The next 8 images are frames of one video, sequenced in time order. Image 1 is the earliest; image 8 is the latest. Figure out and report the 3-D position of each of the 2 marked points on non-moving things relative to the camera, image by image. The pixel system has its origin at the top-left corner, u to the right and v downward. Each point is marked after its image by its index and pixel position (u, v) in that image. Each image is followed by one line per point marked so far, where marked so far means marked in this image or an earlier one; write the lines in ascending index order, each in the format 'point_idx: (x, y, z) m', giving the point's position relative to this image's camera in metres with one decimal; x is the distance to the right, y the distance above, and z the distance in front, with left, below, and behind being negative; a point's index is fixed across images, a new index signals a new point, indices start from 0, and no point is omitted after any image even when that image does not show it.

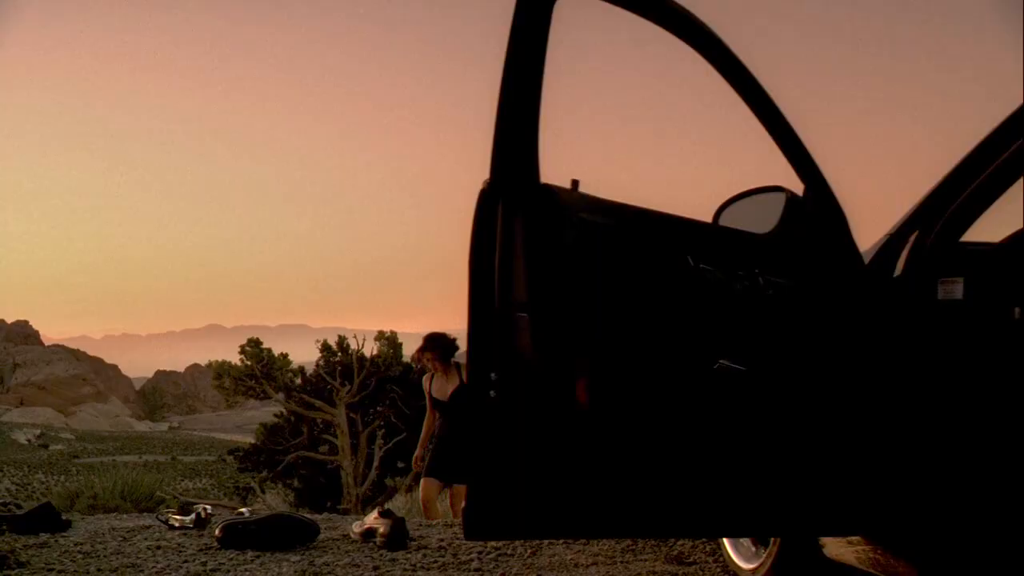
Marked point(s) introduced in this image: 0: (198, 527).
0: (-1.7, -1.3, +5.8) m
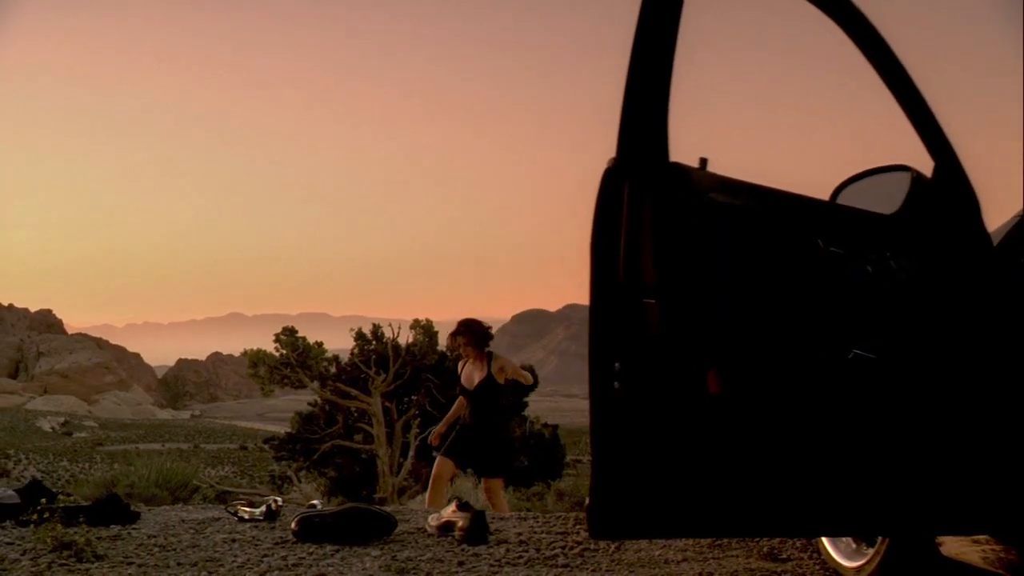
0: (-1.3, -1.2, +5.7) m
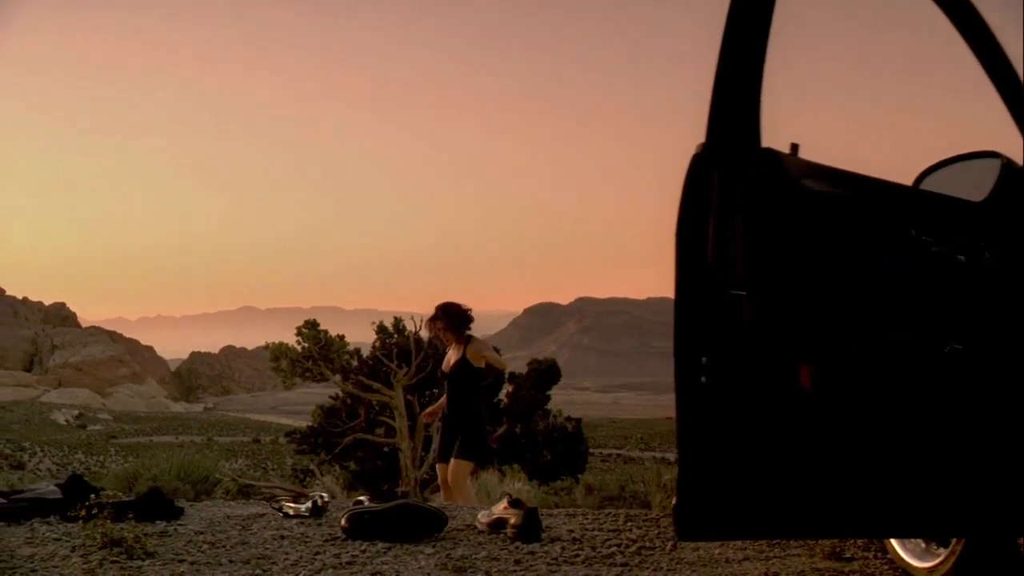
0: (-1.0, -1.2, +5.6) m
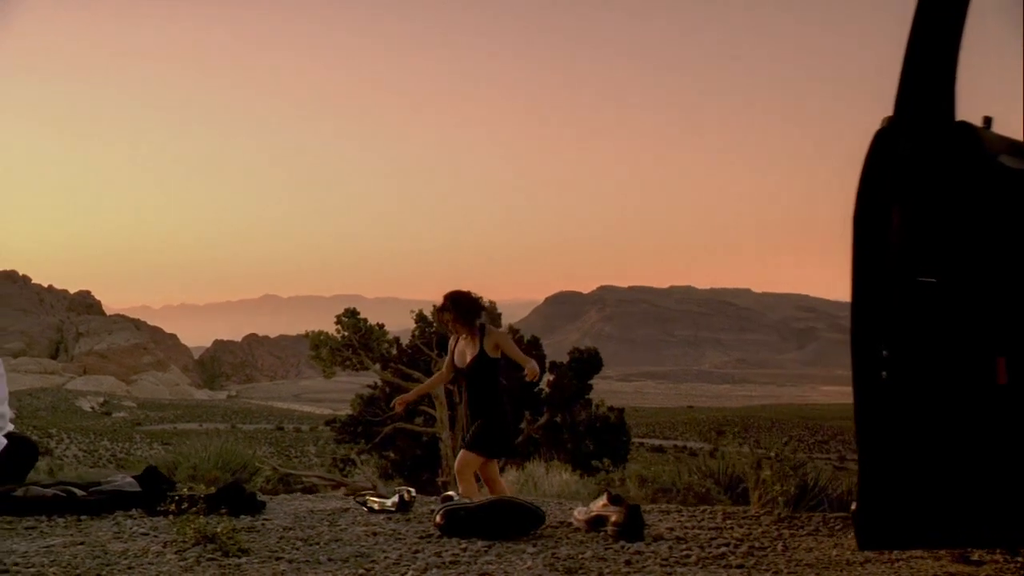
0: (-0.6, -1.1, +5.4) m
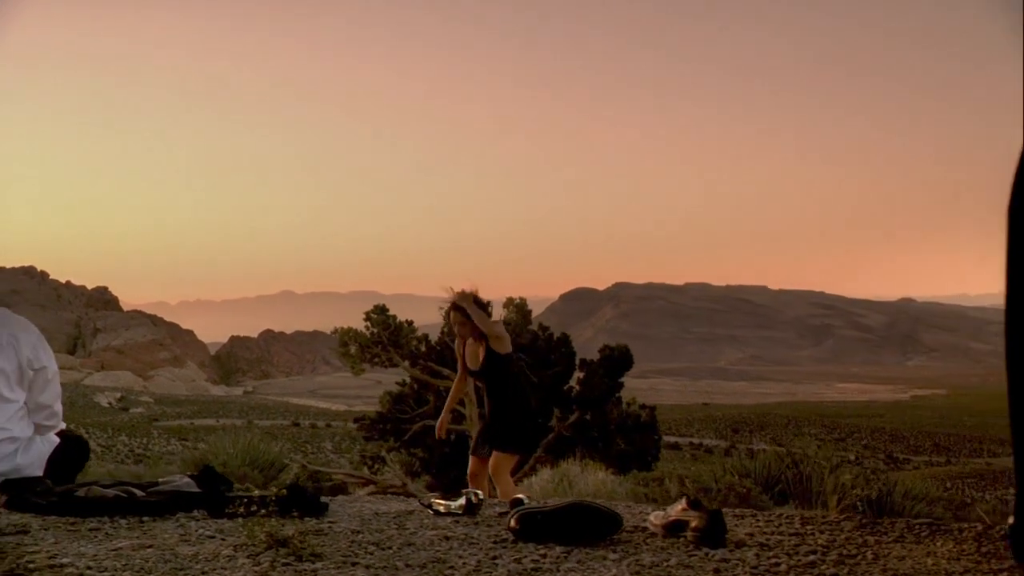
0: (-0.2, -1.1, +5.3) m
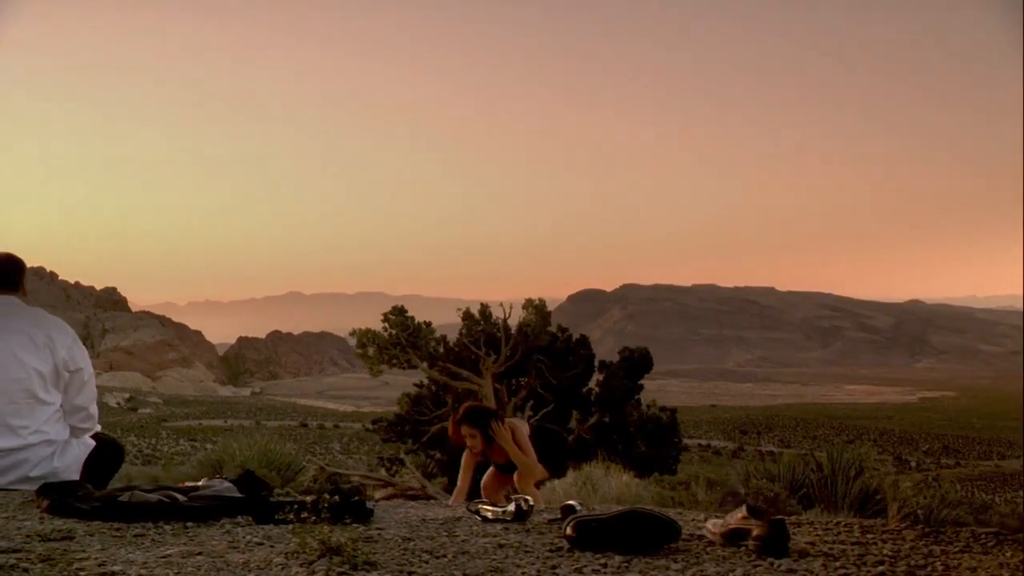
0: (0.0, -1.1, +5.2) m
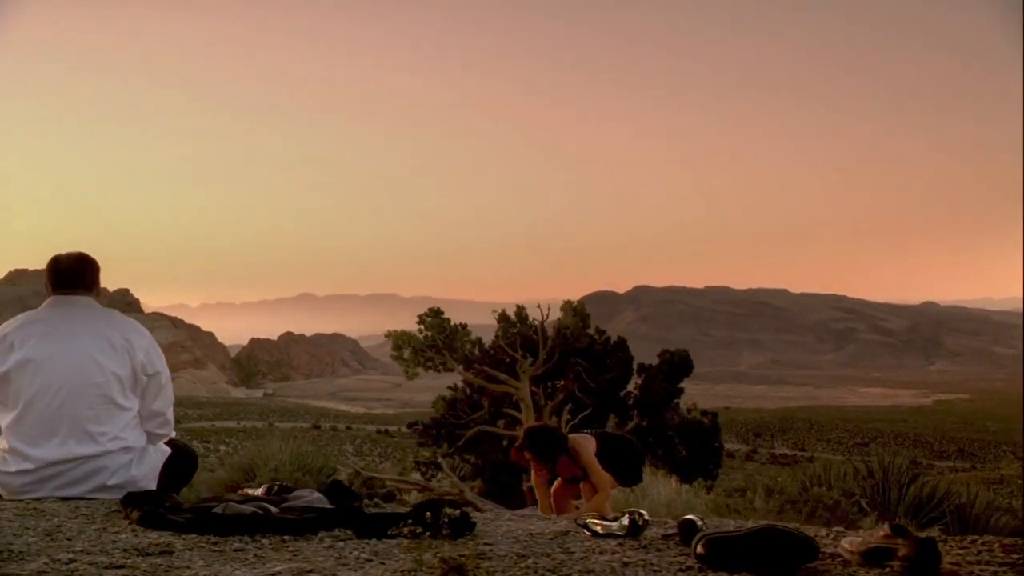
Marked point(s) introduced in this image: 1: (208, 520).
0: (+0.6, -1.1, +4.9) m
1: (-1.4, -1.1, +4.8) m
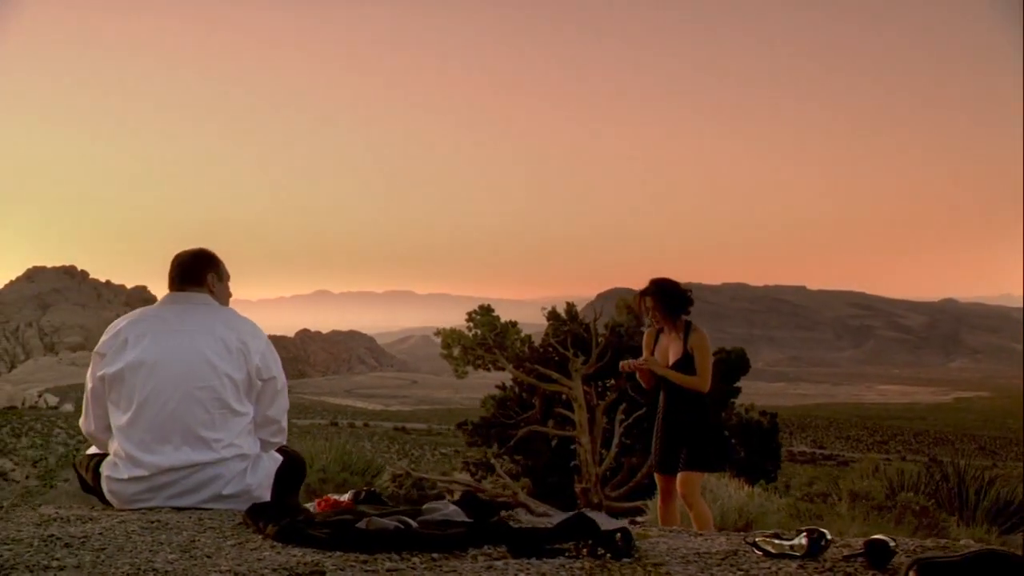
0: (+1.3, -1.1, +4.4) m
1: (-0.7, -1.0, +4.4) m
